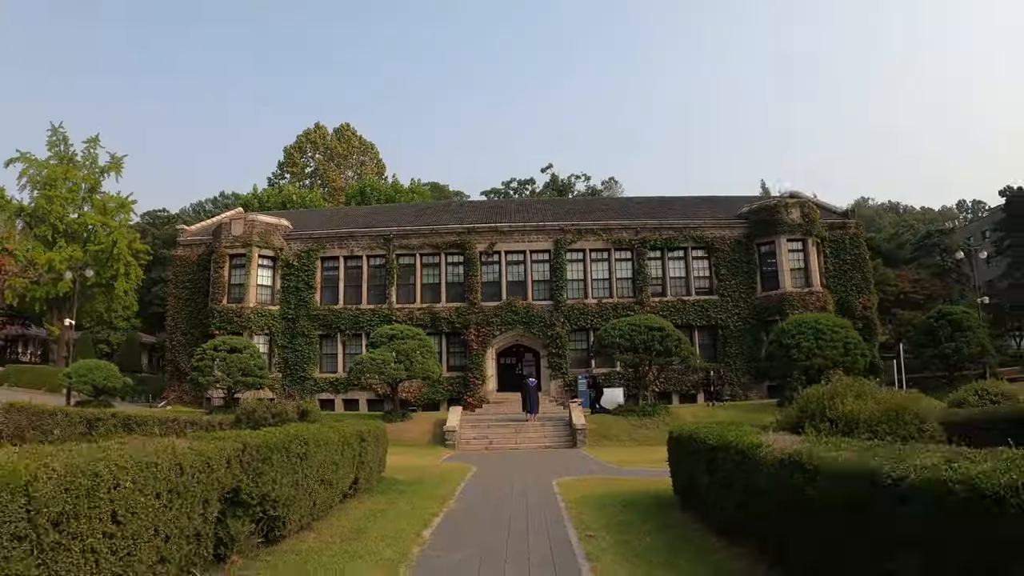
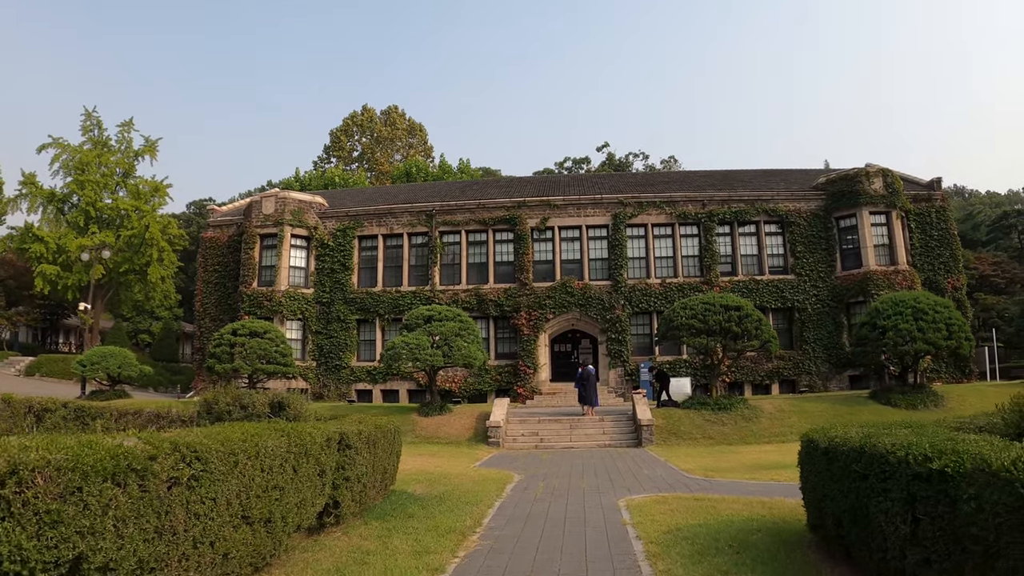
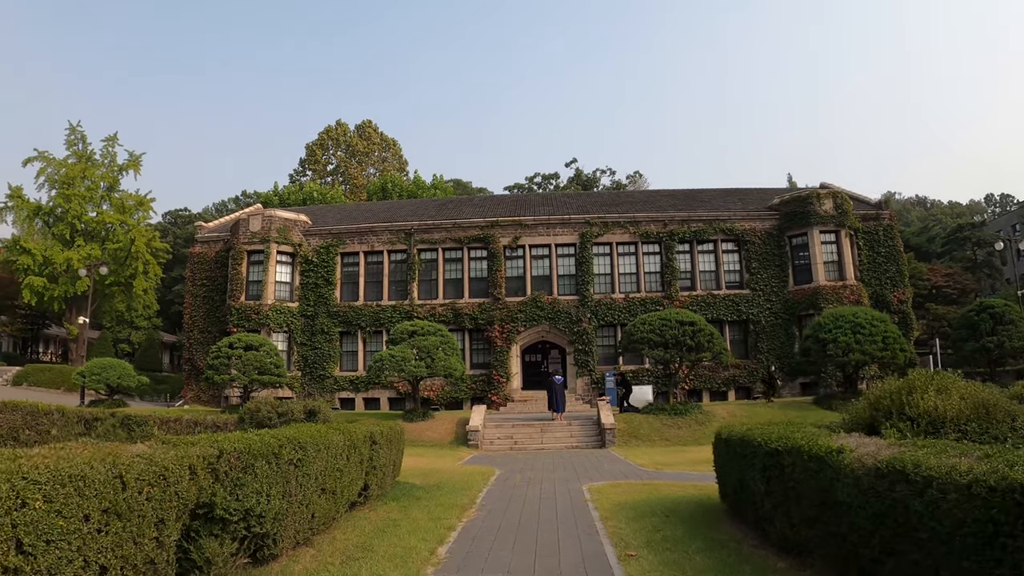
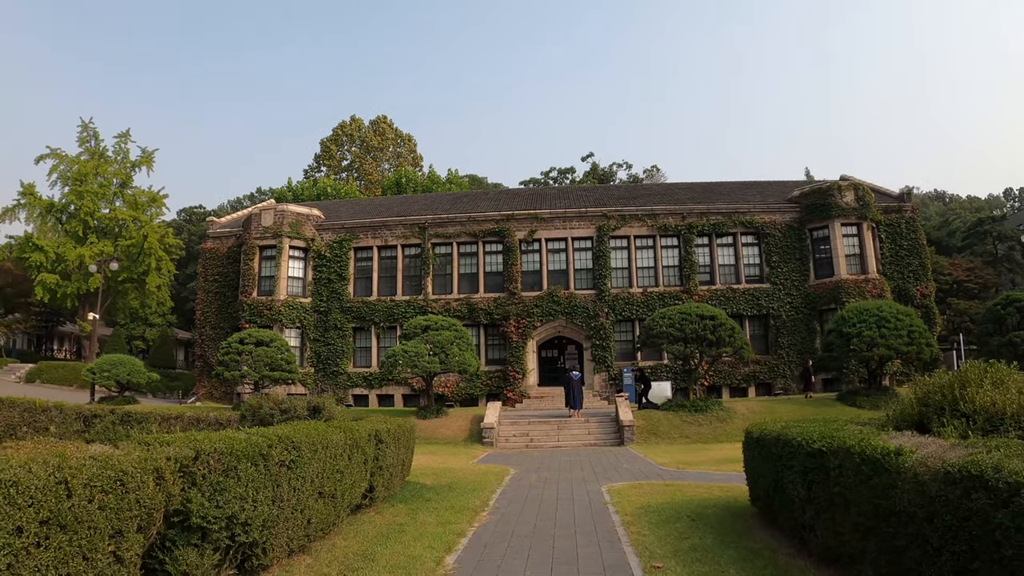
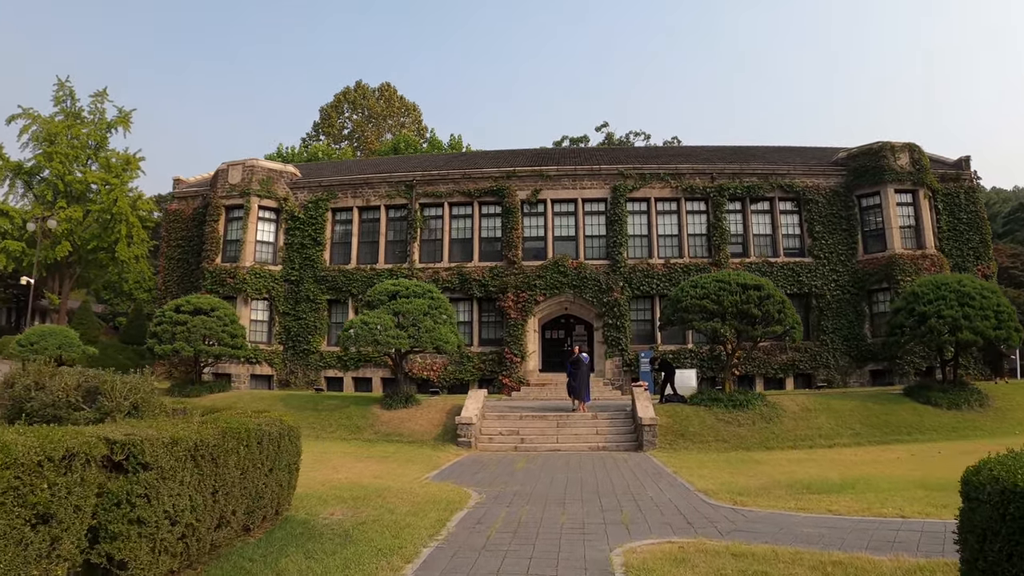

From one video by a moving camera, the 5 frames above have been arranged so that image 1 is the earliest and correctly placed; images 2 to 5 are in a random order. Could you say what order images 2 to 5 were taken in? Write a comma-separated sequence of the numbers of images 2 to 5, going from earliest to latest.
3, 4, 2, 5
